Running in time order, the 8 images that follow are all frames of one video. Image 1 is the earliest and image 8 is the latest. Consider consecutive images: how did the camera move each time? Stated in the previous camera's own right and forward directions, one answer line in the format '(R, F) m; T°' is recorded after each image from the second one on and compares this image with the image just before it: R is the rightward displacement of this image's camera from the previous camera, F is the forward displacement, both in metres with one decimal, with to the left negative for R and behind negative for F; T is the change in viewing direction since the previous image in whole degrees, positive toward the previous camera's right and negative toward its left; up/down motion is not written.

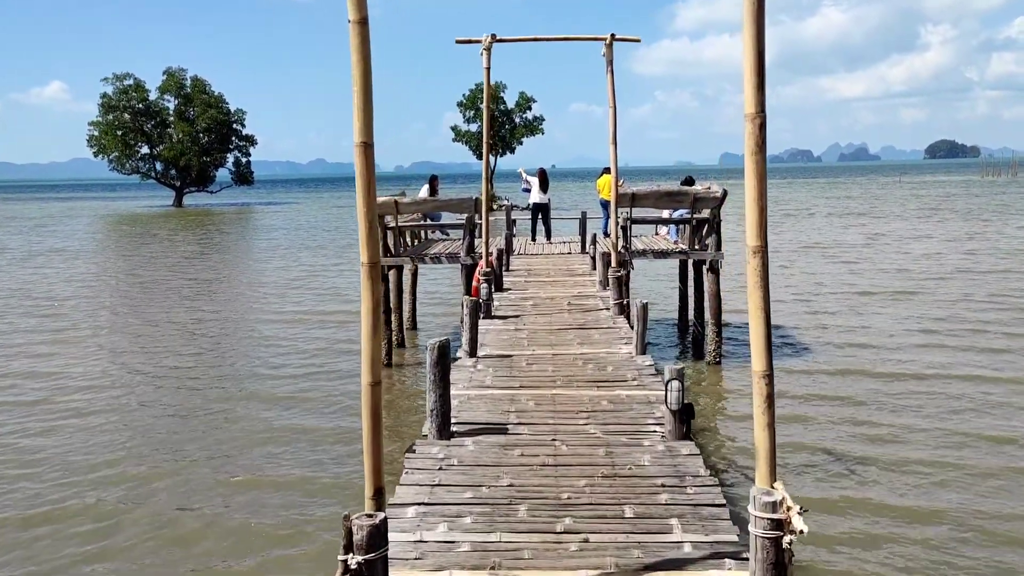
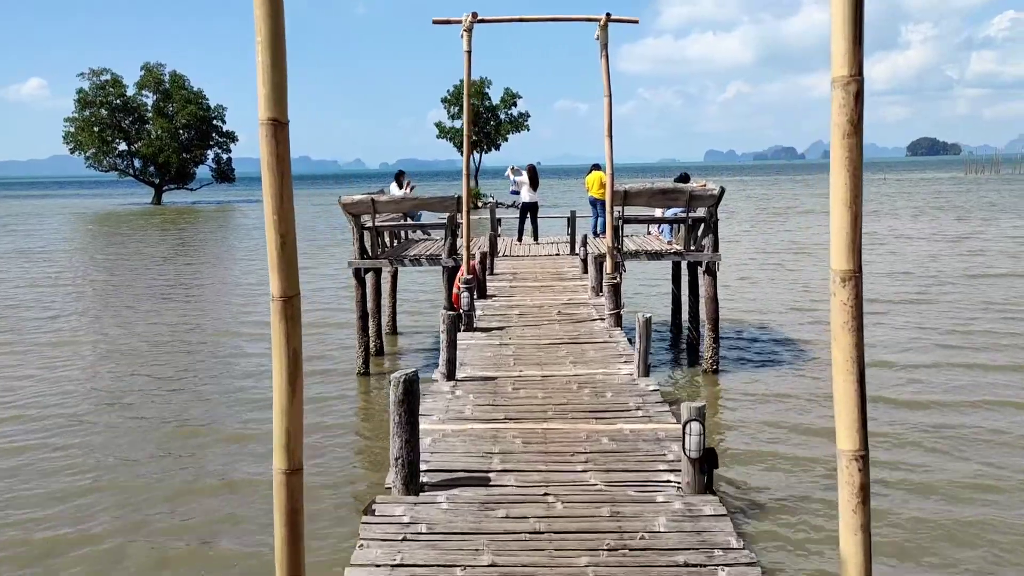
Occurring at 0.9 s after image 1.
(0.0, +1.3) m; +1°
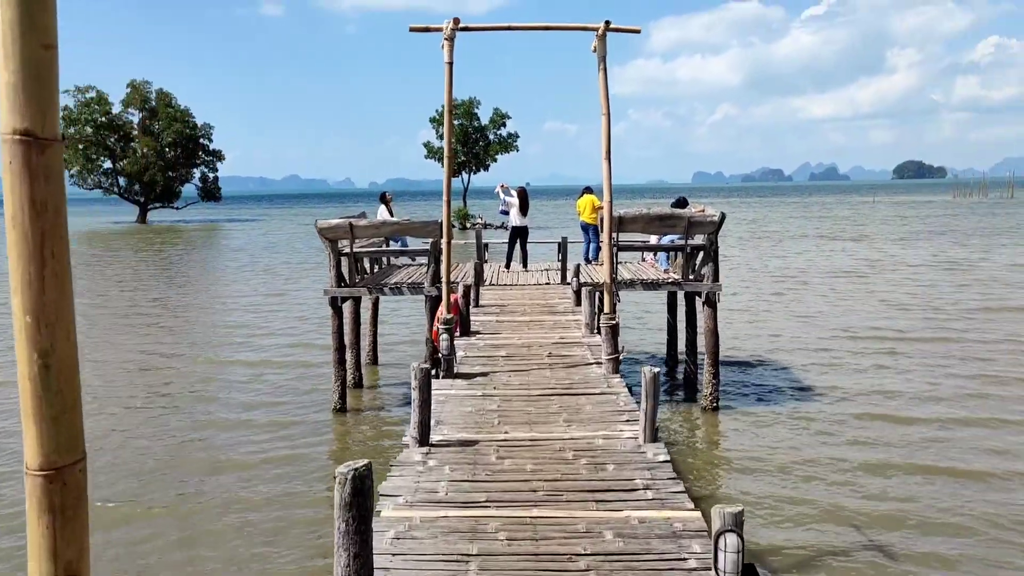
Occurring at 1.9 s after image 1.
(0.0, +1.3) m; +1°
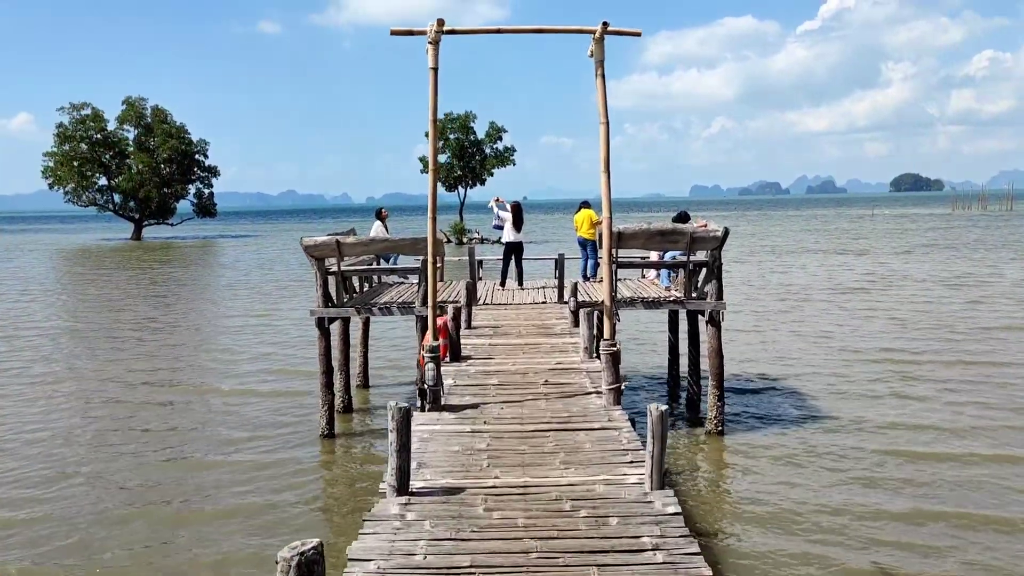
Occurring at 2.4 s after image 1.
(+0.1, +0.8) m; 0°
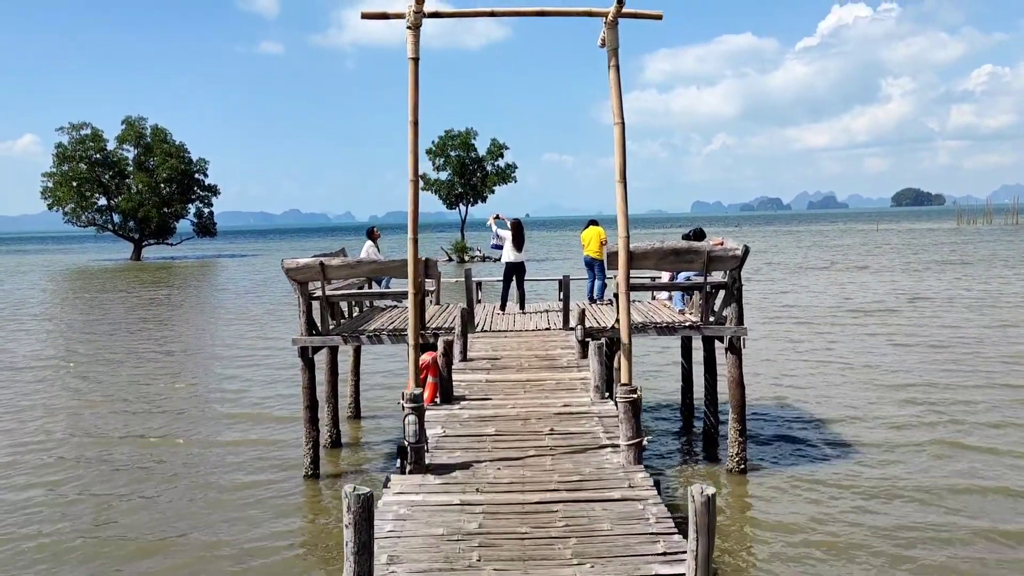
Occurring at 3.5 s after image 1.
(0.0, +1.6) m; 0°
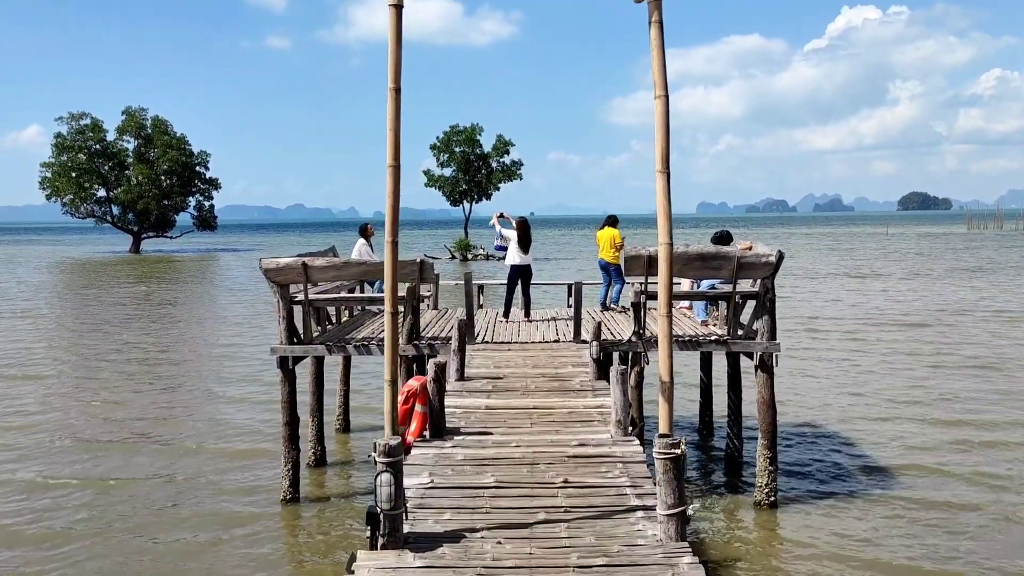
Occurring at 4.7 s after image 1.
(0.0, +1.8) m; 0°
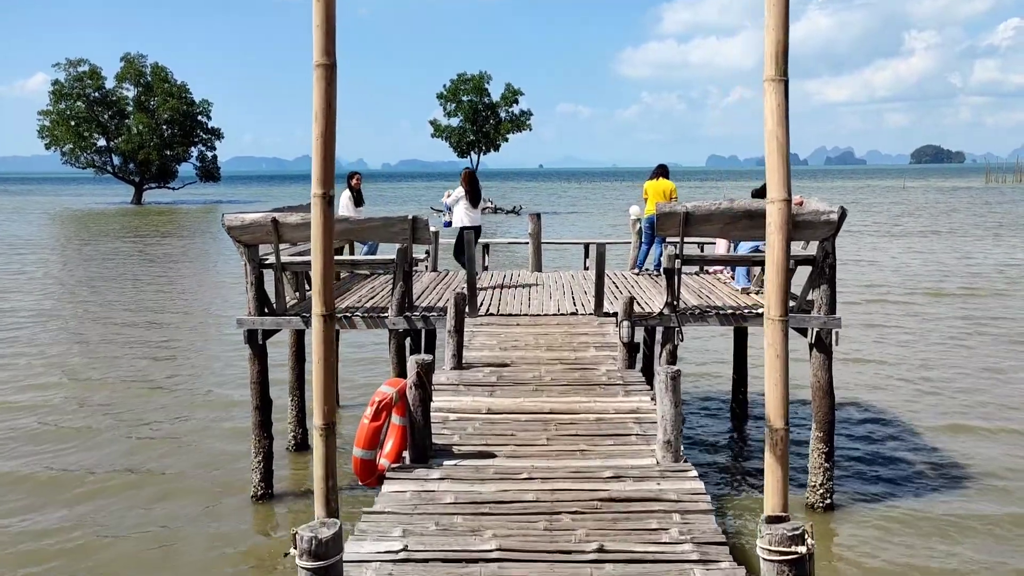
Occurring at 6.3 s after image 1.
(0.0, +2.4) m; -1°
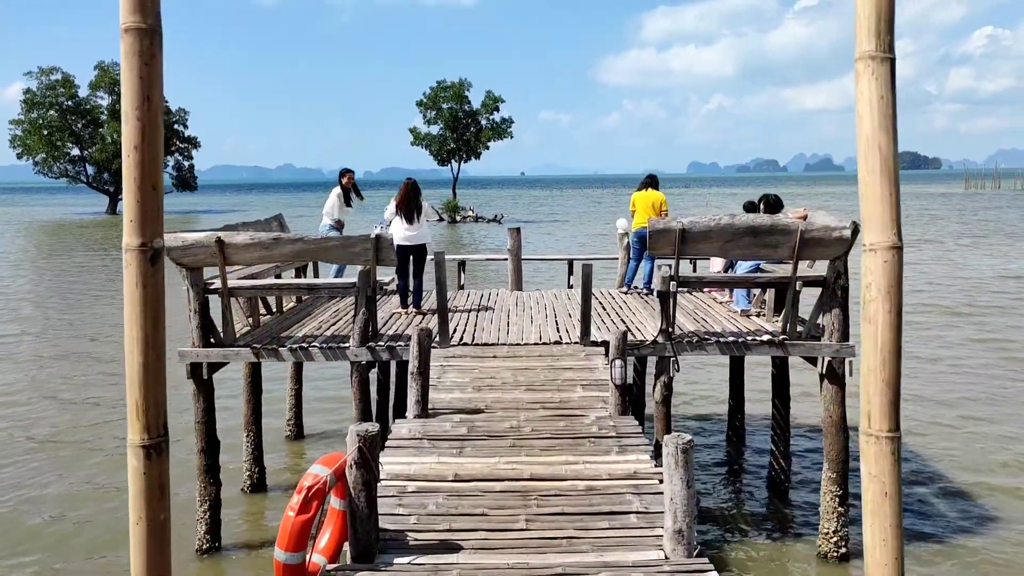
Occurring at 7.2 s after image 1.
(+0.1, +1.4) m; +1°
